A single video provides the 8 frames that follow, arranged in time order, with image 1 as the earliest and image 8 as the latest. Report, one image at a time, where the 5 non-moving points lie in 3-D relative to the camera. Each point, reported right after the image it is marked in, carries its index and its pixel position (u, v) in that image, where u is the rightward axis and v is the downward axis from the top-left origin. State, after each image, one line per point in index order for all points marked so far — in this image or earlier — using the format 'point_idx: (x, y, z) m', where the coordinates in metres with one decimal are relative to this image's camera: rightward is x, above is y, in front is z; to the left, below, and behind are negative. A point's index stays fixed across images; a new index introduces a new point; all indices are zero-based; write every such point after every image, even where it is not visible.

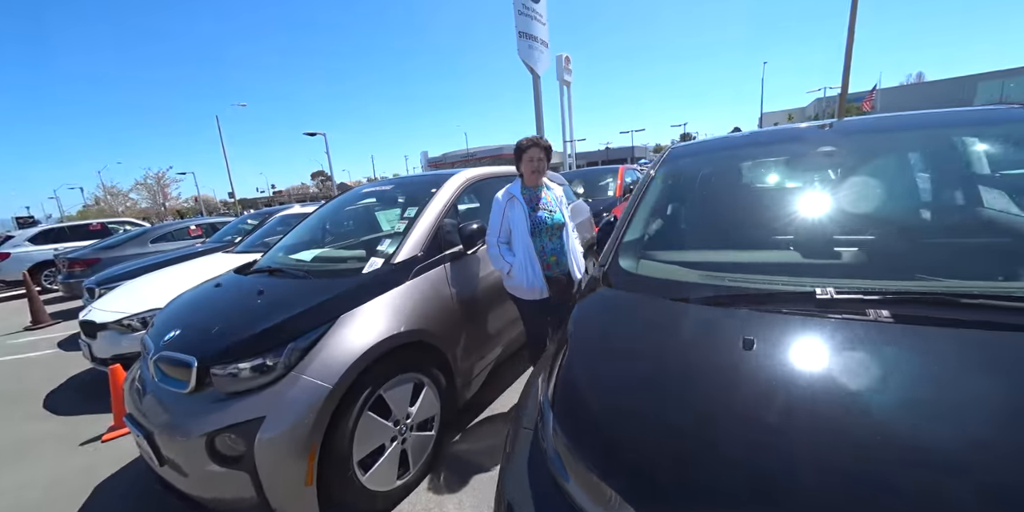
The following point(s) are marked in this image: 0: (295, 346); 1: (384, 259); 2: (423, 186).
0: (-1.0, -0.4, +1.9) m
1: (-0.8, 0.0, +2.5) m
2: (-0.7, +0.6, +3.3) m
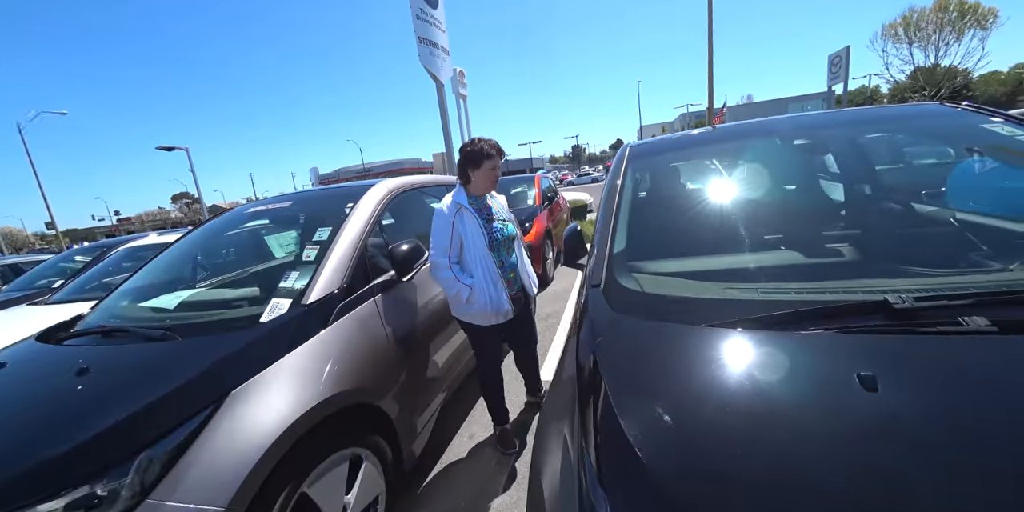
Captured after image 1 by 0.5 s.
0: (-1.1, -0.6, +1.2) m
1: (-1.0, -0.2, +1.8) m
2: (-1.2, +0.4, +2.7) m
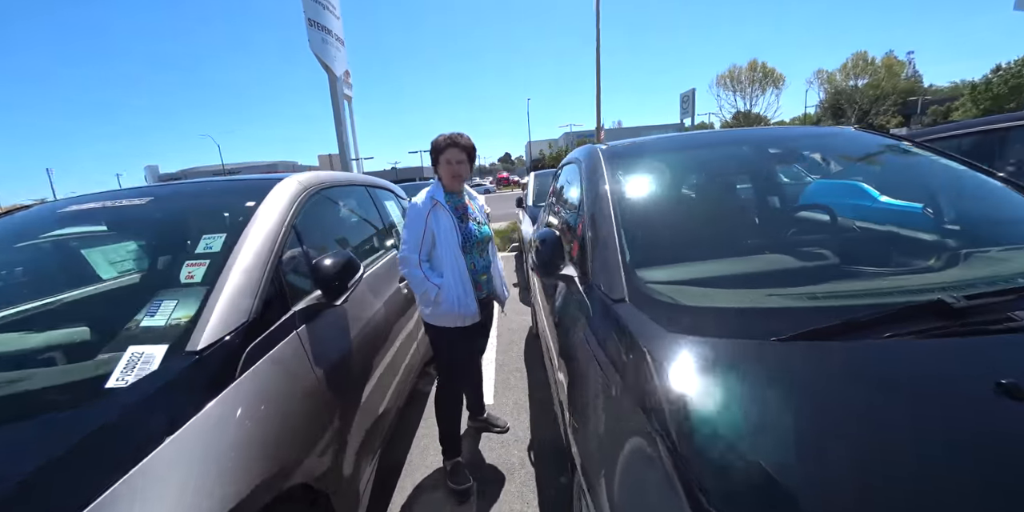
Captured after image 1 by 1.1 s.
0: (-0.9, -0.6, +0.6) m
1: (-1.0, -0.2, +1.2) m
2: (-1.5, +0.3, +2.0) m
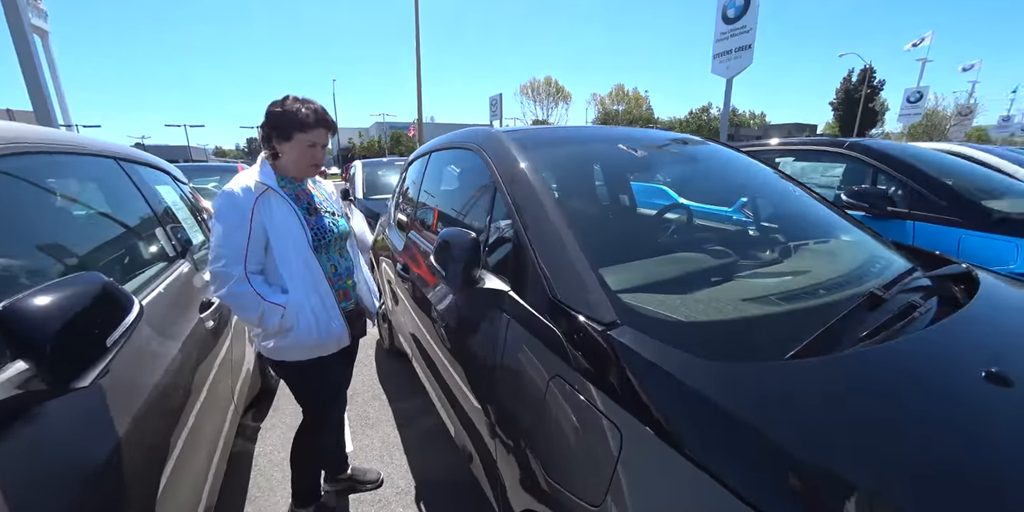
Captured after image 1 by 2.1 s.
0: (-0.6, -0.7, -0.2) m
1: (-1.0, -0.3, +0.3) m
2: (-1.8, +0.2, +0.8) m
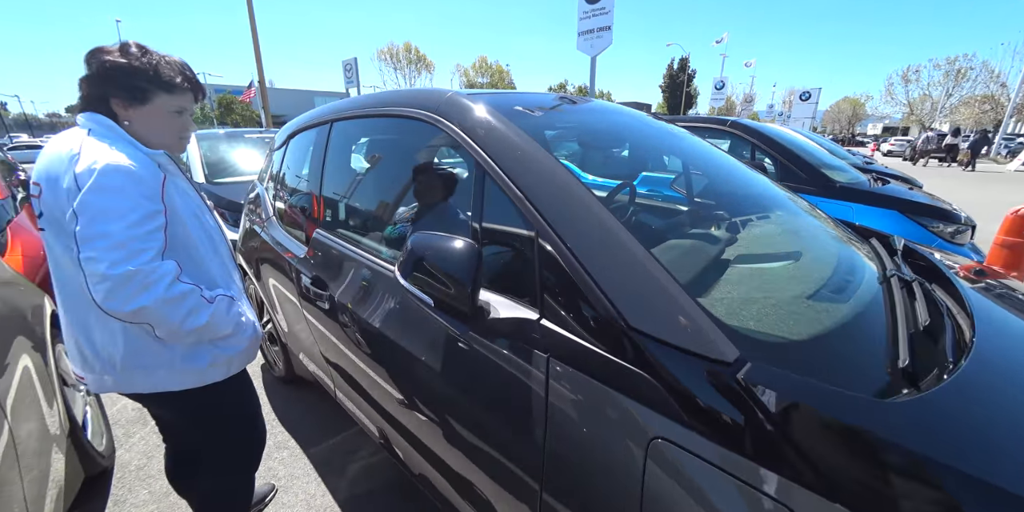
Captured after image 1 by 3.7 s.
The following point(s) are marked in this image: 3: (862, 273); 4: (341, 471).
0: (0.0, -0.8, -0.6) m
1: (-0.6, -0.5, -0.3) m
2: (-1.5, 0.0, -0.1) m
3: (+1.0, -0.1, +1.2) m
4: (-0.8, -1.0, +1.9) m
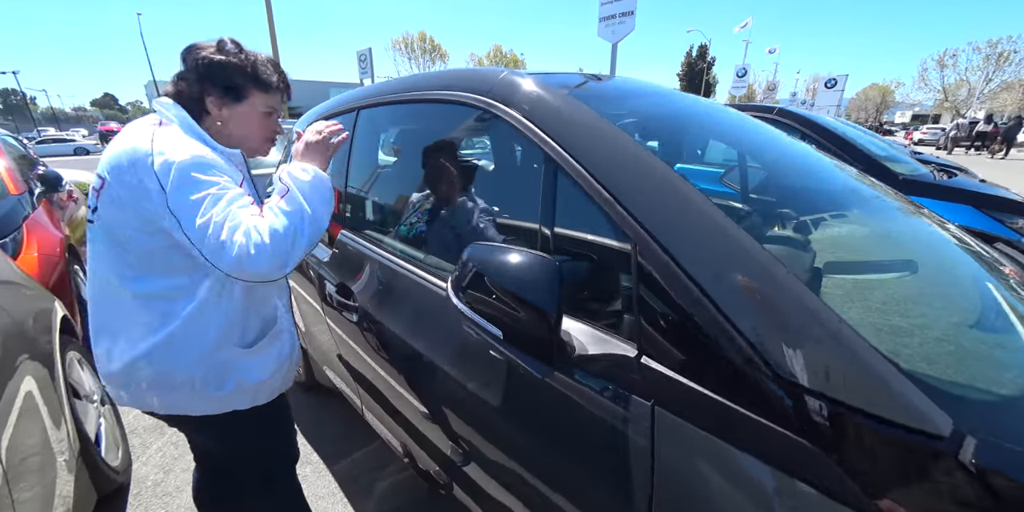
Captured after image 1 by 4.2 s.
0: (+0.1, -0.9, -0.8) m
1: (-0.5, -0.5, -0.4) m
2: (-1.4, -0.1, -0.2) m
3: (+1.1, -0.1, +1.0) m
4: (-0.6, -1.0, +1.8) m
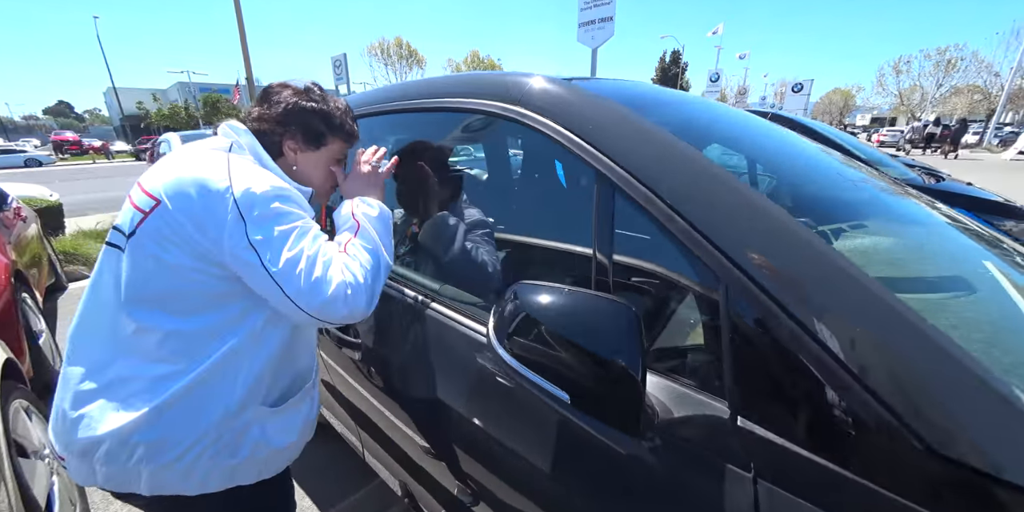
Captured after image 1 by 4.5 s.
0: (+0.3, -0.9, -0.9) m
1: (-0.3, -0.6, -0.6) m
2: (-1.2, -0.1, -0.4) m
3: (+1.2, -0.1, +0.9) m
4: (-0.6, -1.1, +1.6) m
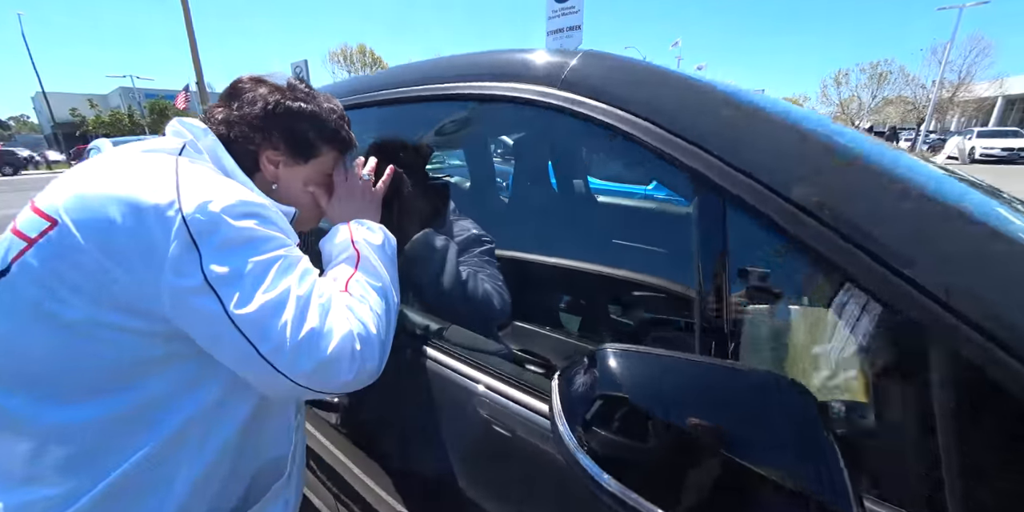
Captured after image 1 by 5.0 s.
0: (+0.5, -0.9, -1.1) m
1: (-0.1, -0.6, -0.8) m
2: (-1.1, -0.2, -0.7) m
3: (+1.3, -0.2, +0.7) m
4: (-0.5, -1.2, +1.3) m
